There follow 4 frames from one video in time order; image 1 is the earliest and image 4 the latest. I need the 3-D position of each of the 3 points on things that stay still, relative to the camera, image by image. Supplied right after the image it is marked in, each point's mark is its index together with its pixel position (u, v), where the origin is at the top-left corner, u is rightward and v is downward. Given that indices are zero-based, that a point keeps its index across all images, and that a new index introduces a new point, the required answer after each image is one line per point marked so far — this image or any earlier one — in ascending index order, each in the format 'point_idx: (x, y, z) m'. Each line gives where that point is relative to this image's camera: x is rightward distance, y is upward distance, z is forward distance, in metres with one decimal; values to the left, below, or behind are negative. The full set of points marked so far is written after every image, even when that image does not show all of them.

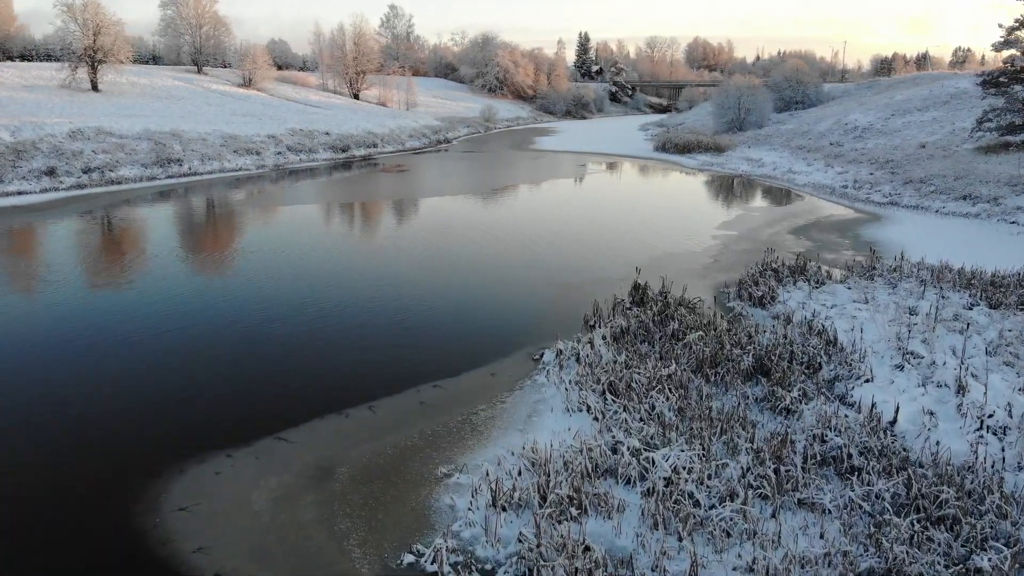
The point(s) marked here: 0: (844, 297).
0: (+5.9, -0.2, +10.4) m
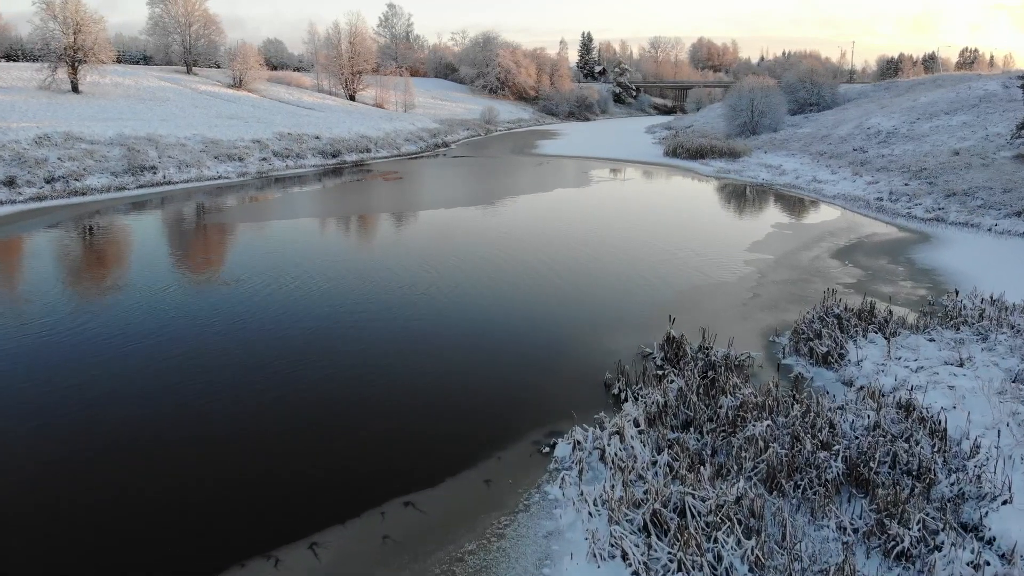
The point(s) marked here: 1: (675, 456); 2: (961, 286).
0: (+6.0, -1.0, +8.3) m
1: (+1.7, -1.7, +6.0) m
2: (+9.6, 0.0, +12.4) m
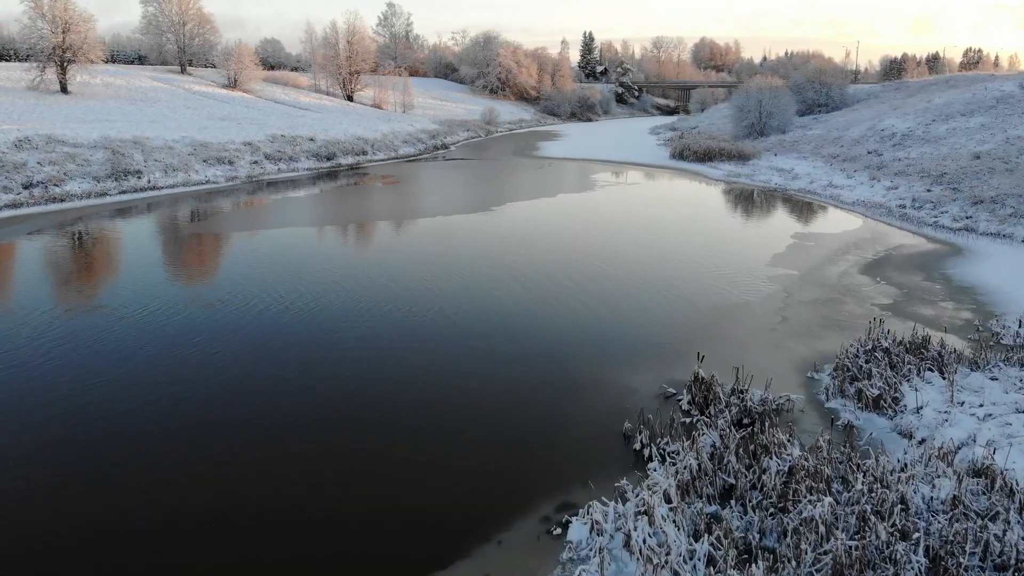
0: (+6.0, -1.4, +7.2) m
1: (+1.7, -2.2, +4.9) m
2: (+9.6, -0.4, +11.3) m
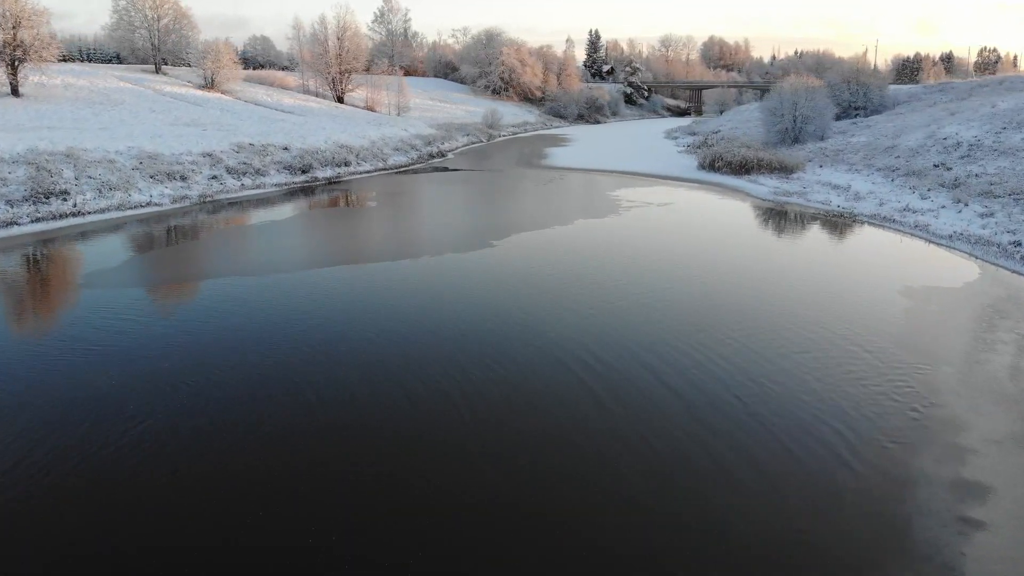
0: (+6.2, -3.0, +2.9) m
1: (+1.9, -3.7, +0.7) m
2: (+9.8, -2.0, +7.0) m
